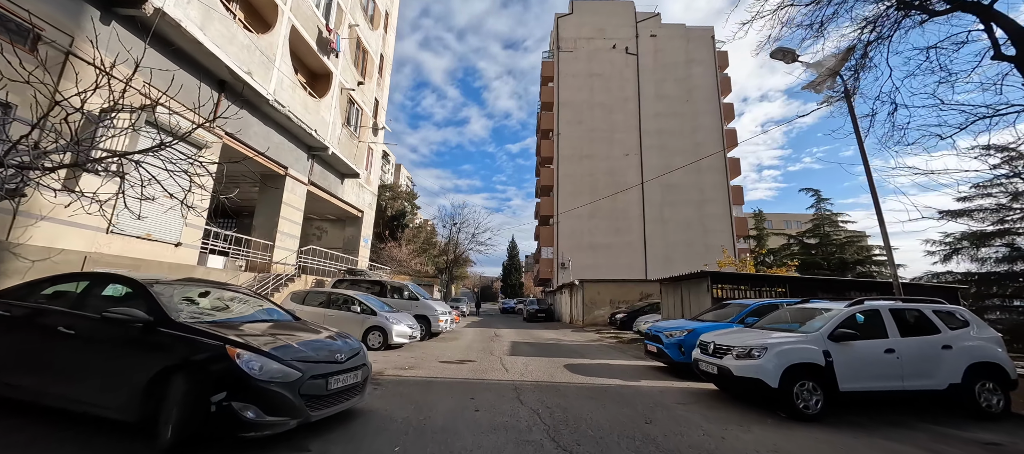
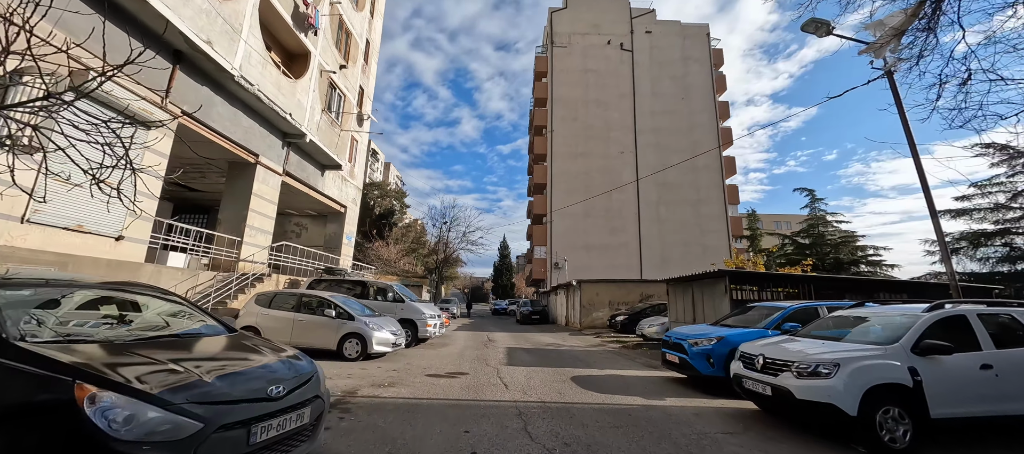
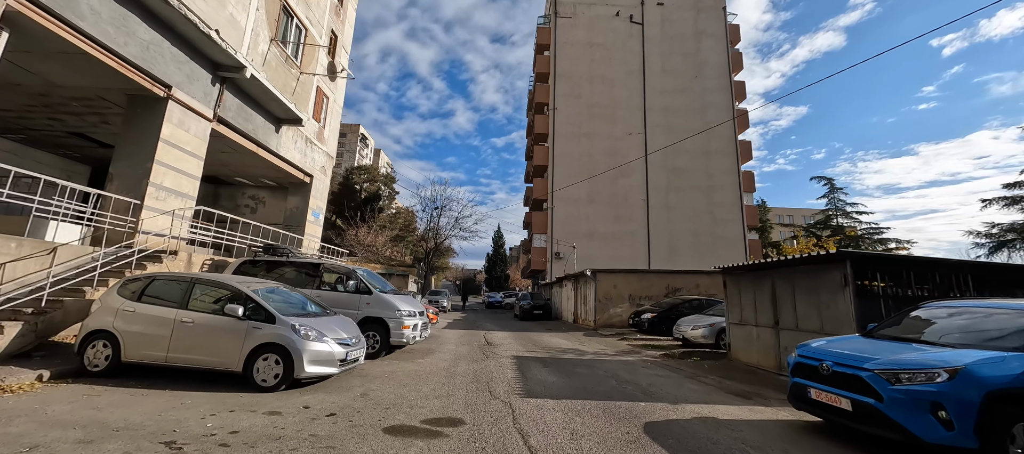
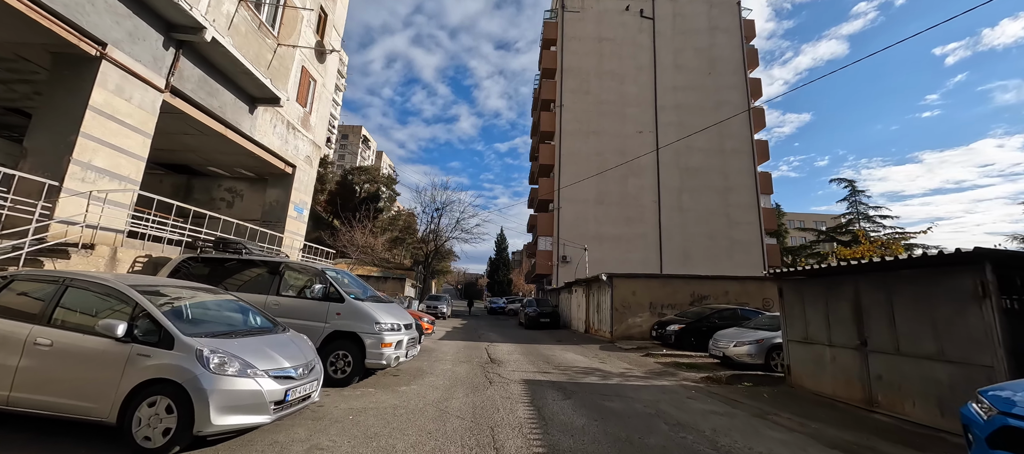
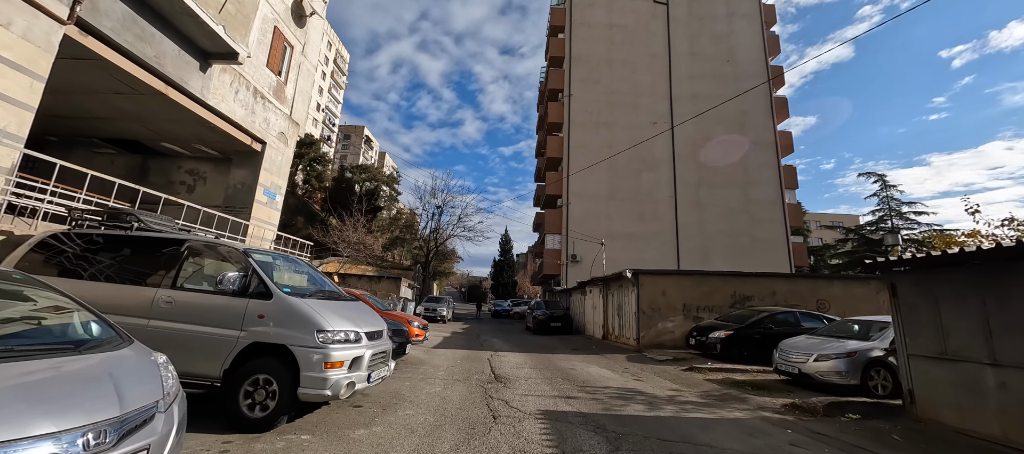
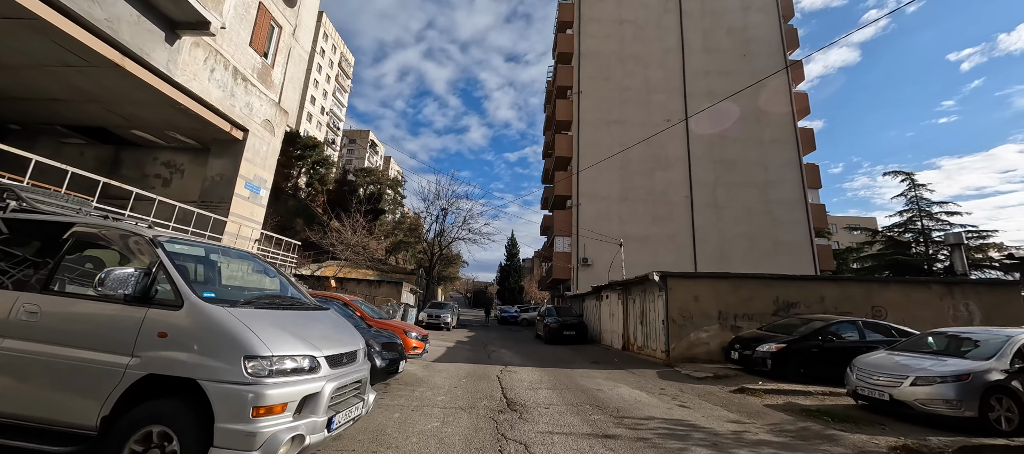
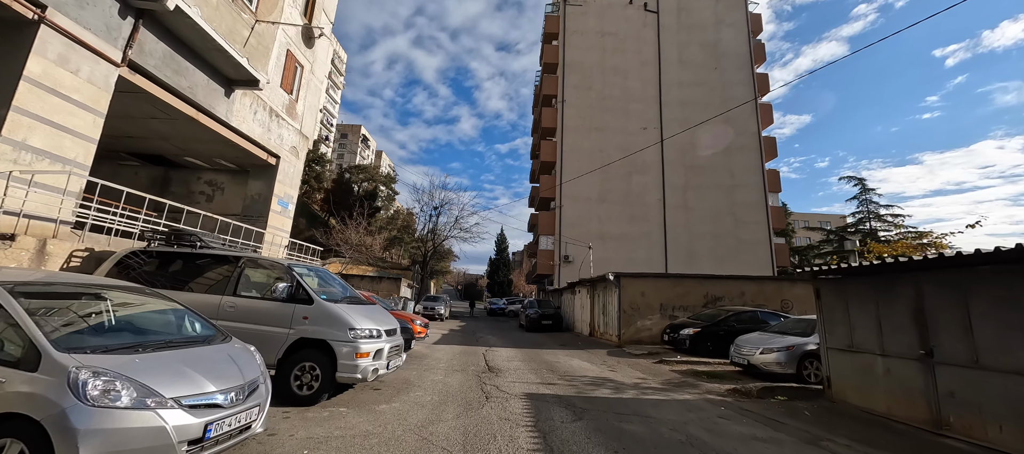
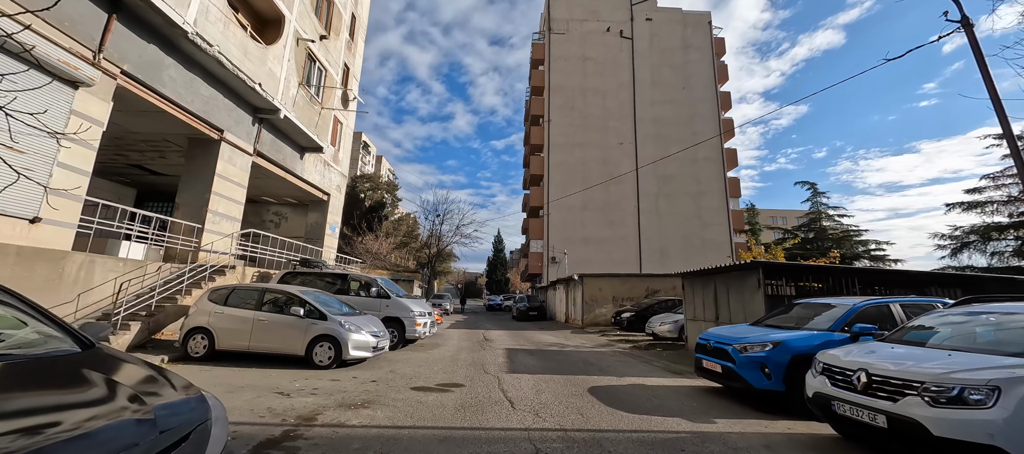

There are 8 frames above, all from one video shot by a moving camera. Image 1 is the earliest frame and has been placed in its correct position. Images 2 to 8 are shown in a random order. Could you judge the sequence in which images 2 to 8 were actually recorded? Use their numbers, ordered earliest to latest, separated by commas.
2, 8, 3, 4, 7, 5, 6
